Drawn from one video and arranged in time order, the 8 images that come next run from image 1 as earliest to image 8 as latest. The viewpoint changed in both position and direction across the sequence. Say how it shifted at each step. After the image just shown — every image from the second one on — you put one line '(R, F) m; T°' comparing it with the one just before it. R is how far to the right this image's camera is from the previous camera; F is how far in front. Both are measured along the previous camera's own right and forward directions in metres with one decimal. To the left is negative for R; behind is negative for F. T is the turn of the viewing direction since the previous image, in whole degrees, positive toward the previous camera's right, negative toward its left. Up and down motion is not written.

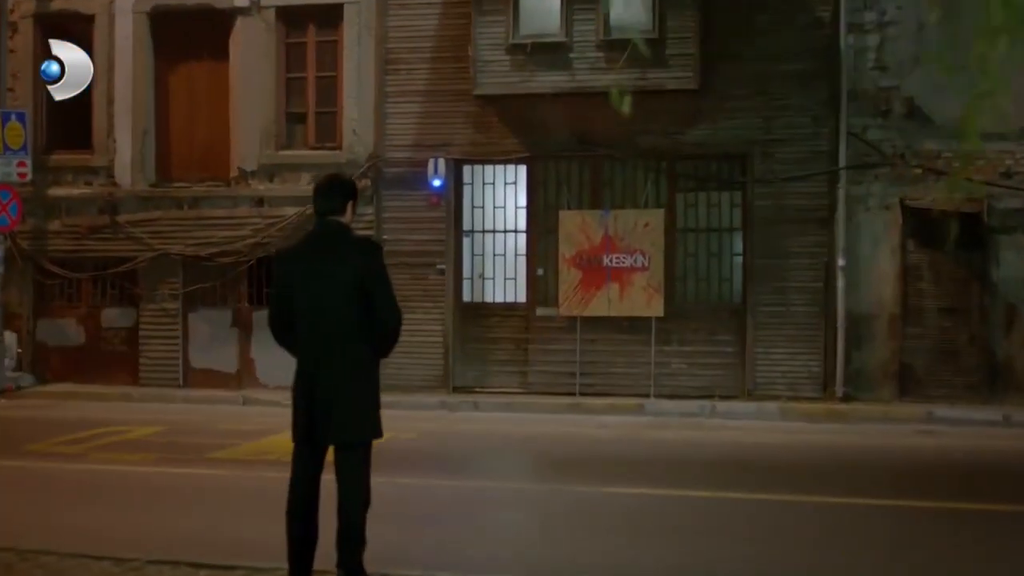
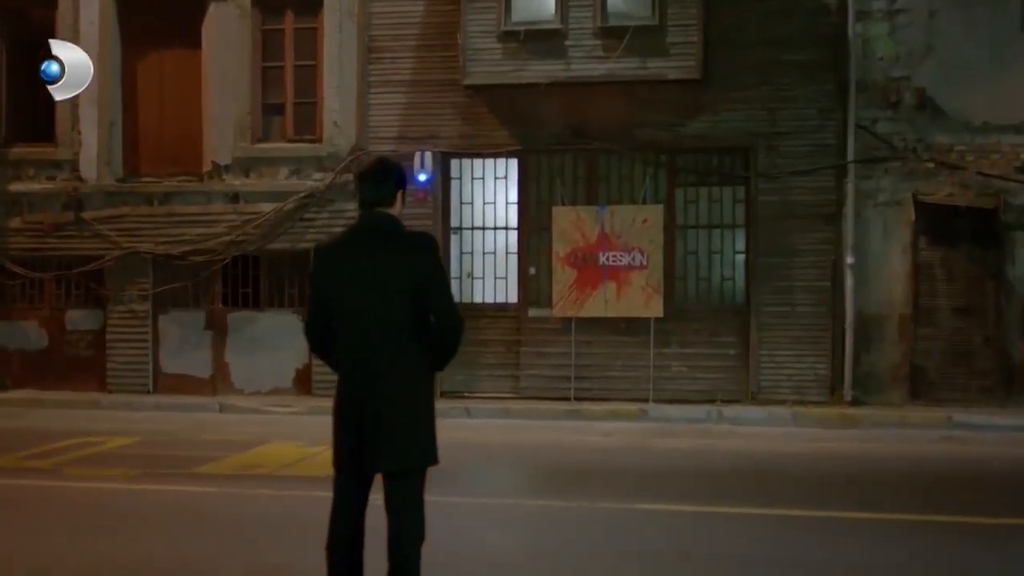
(-0.4, +0.8) m; +2°
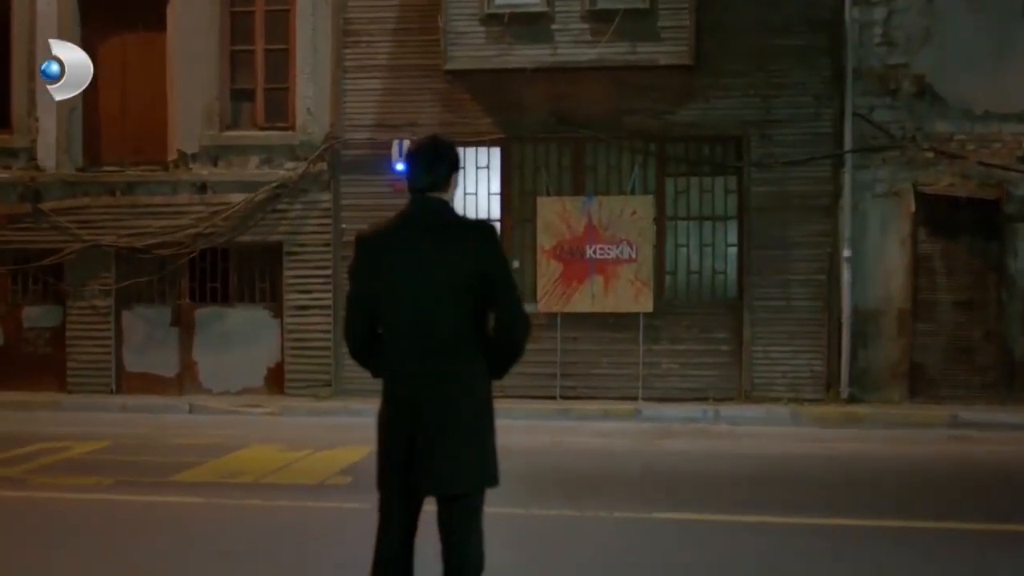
(-0.3, +0.6) m; +2°
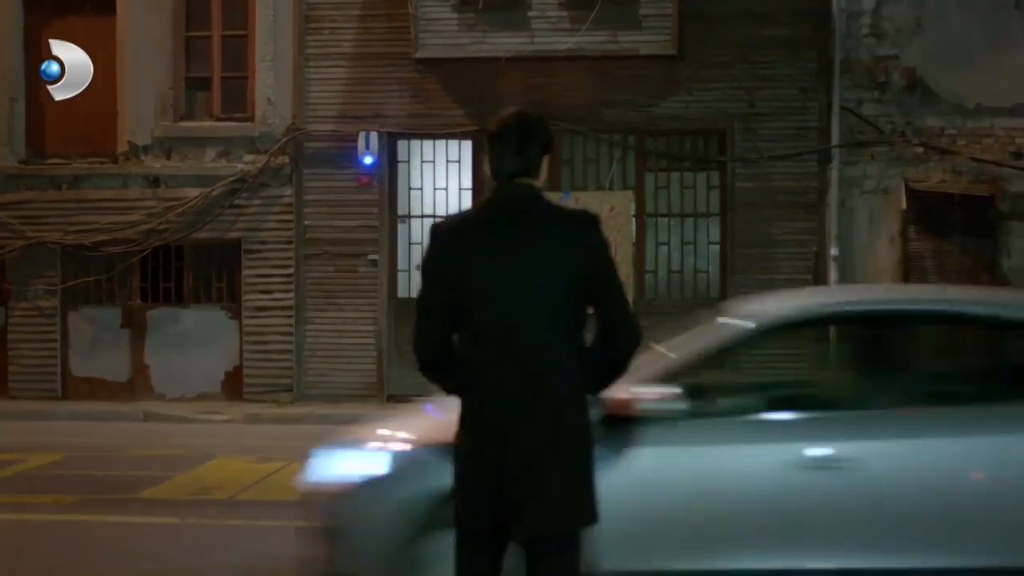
(-0.4, +0.7) m; +3°
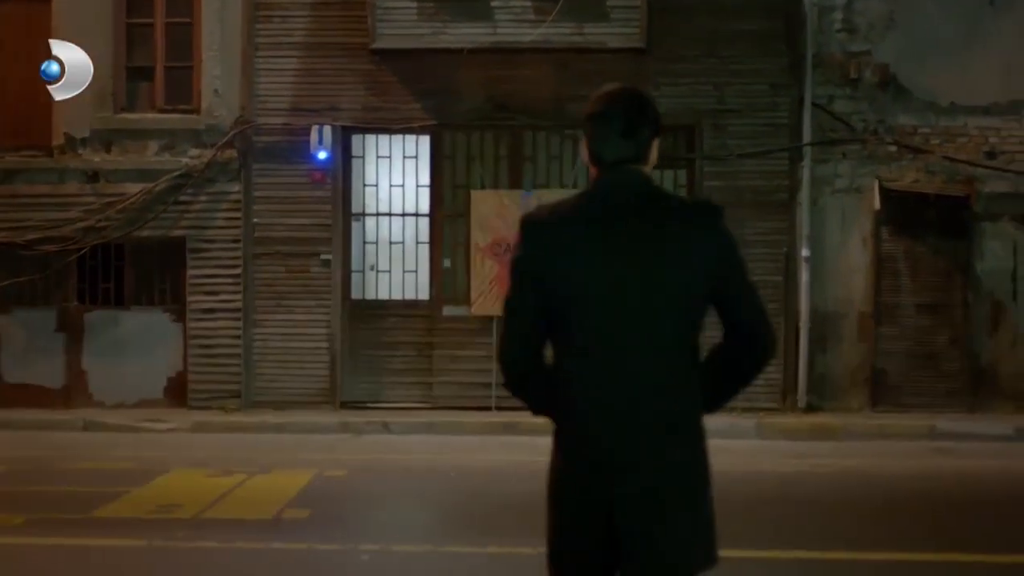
(-0.3, +0.6) m; +3°
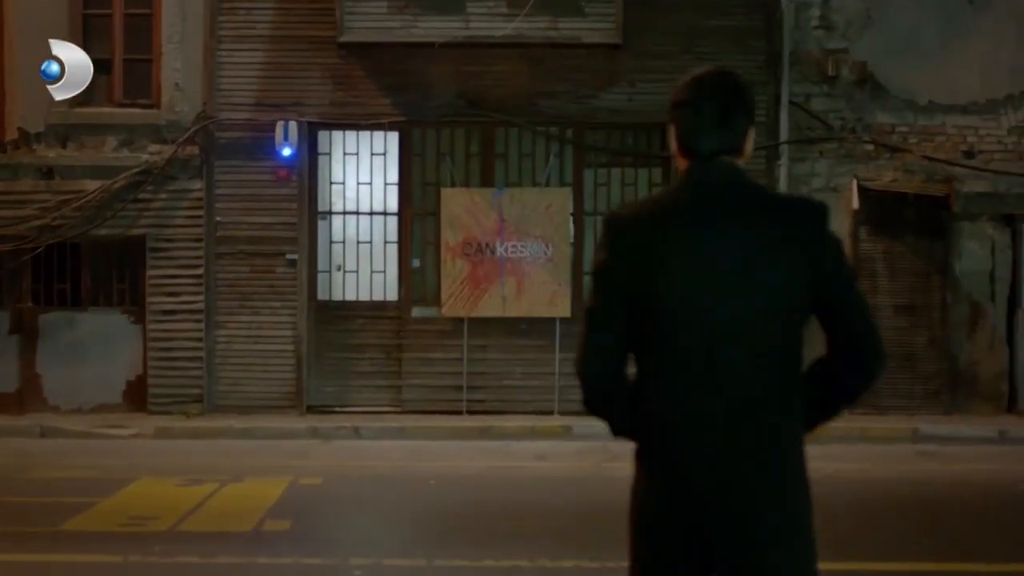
(-0.2, +0.3) m; +2°
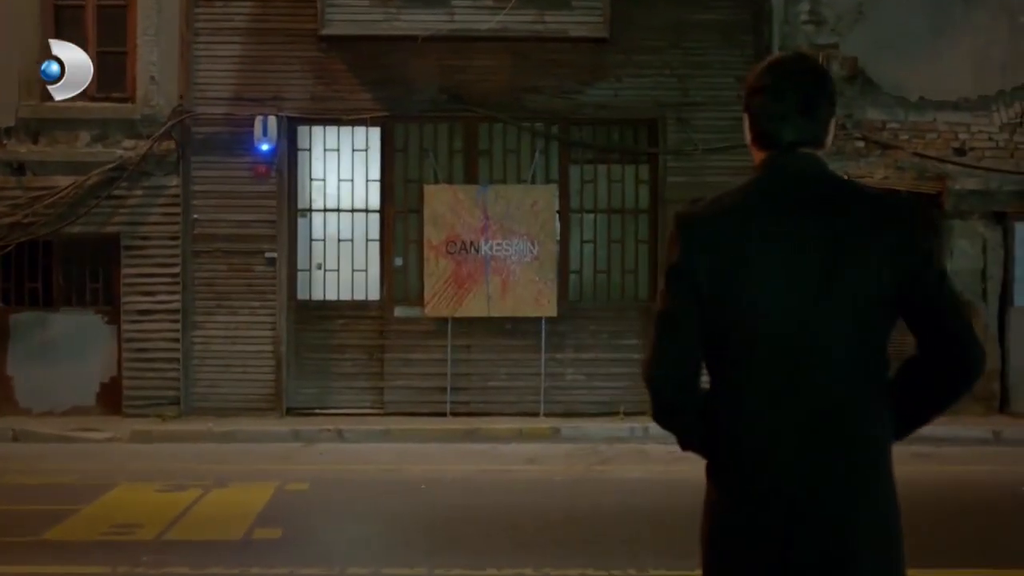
(-0.1, +0.3) m; +1°
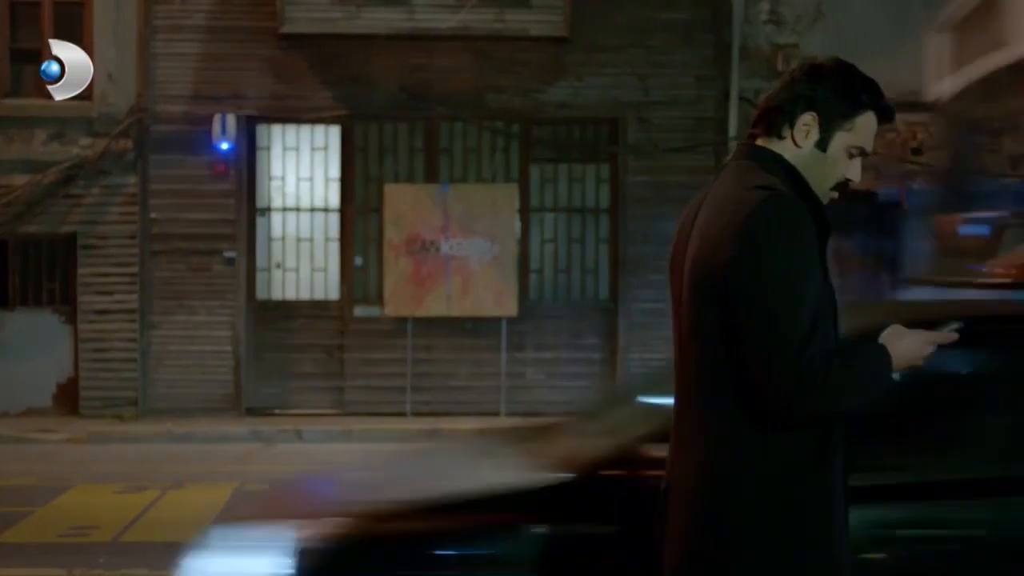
(+0.1, 0.0) m; +1°
